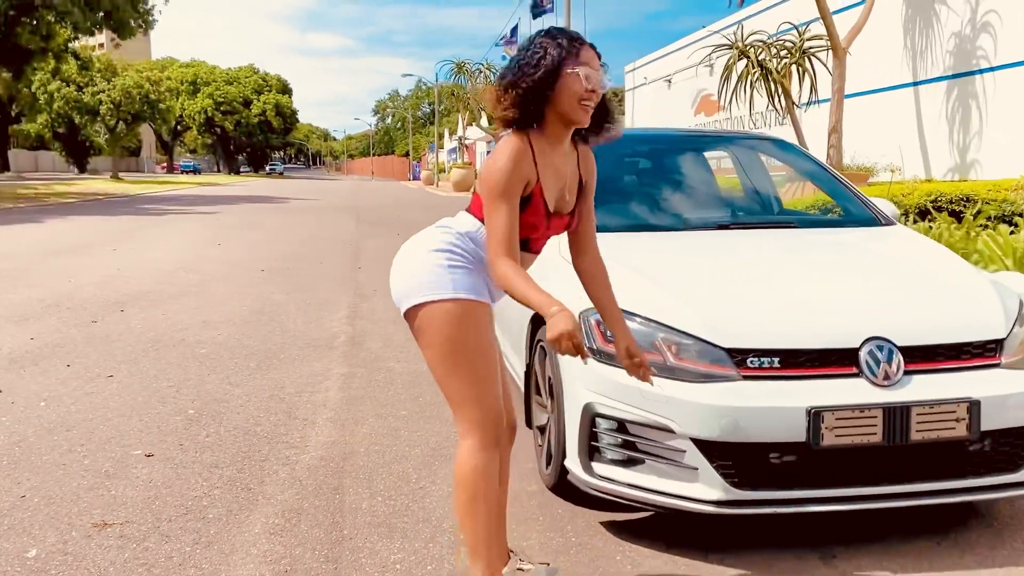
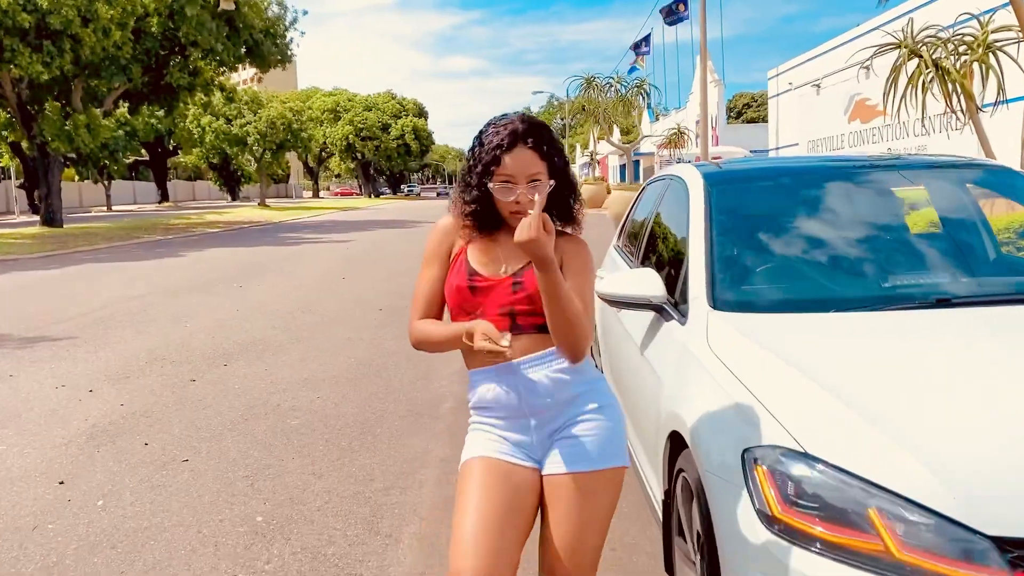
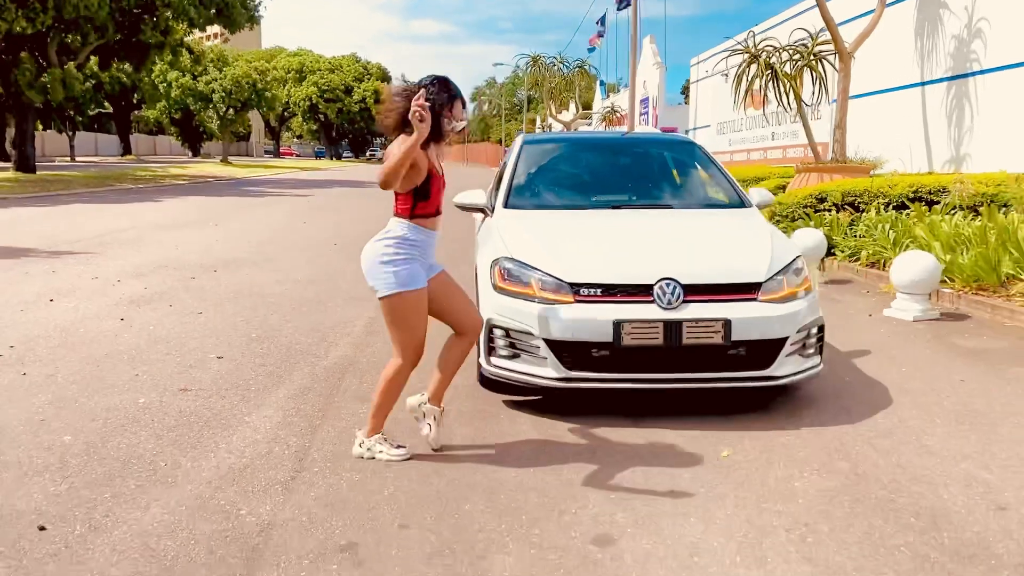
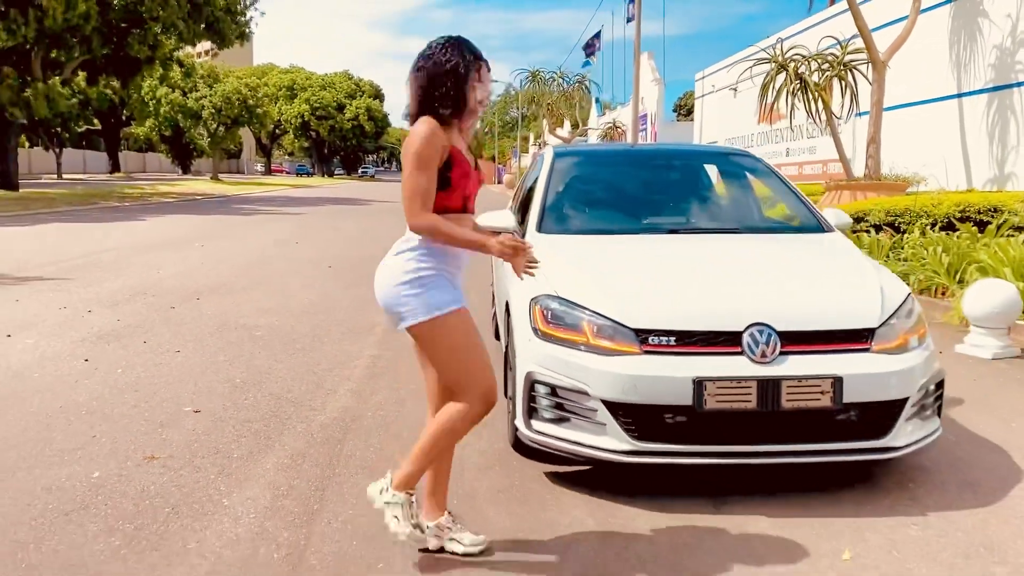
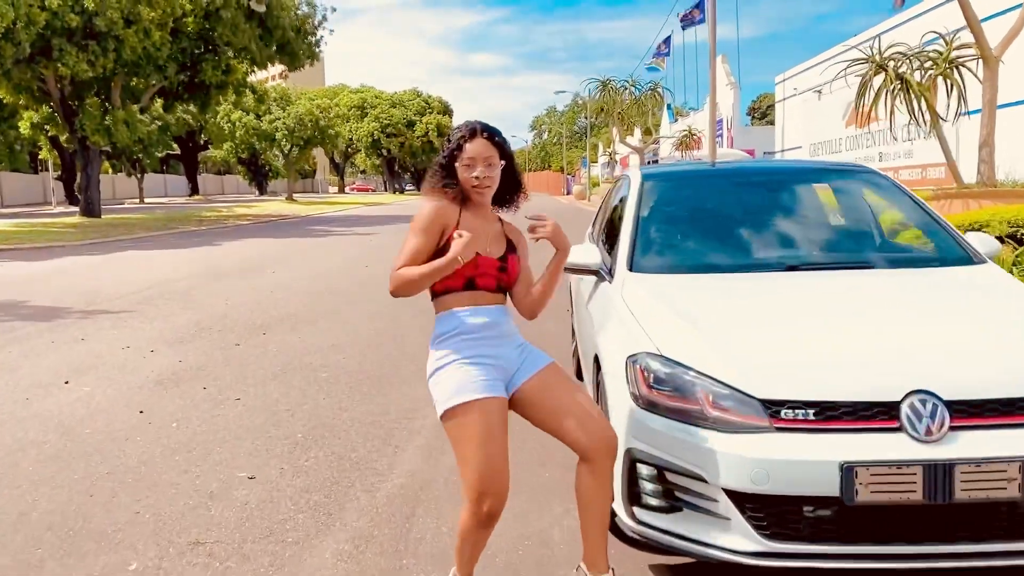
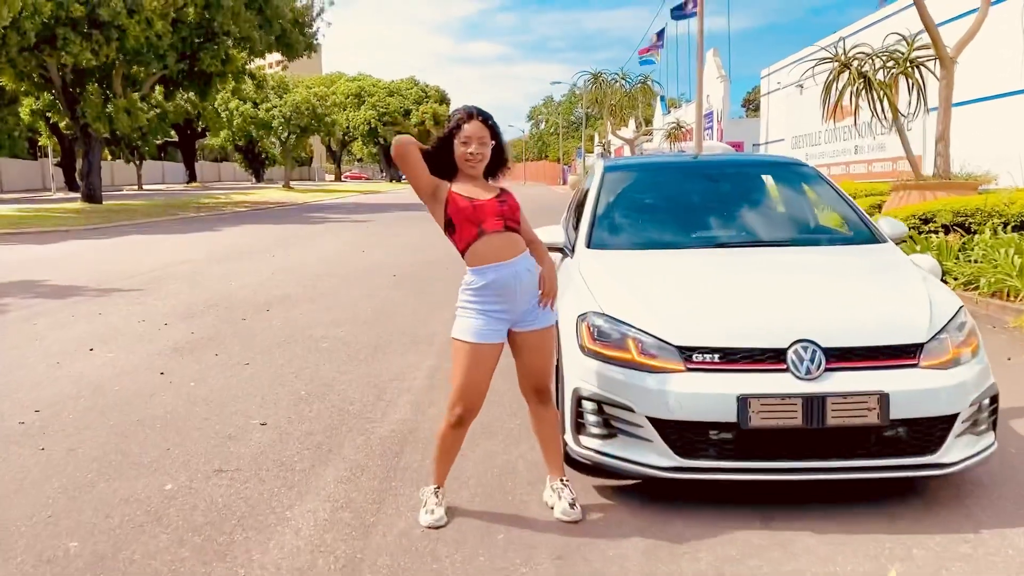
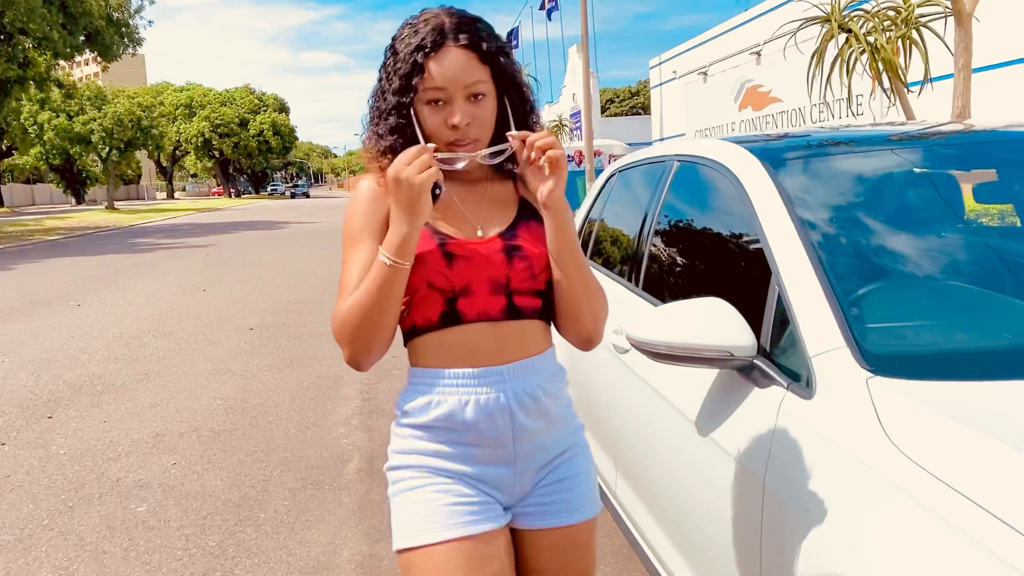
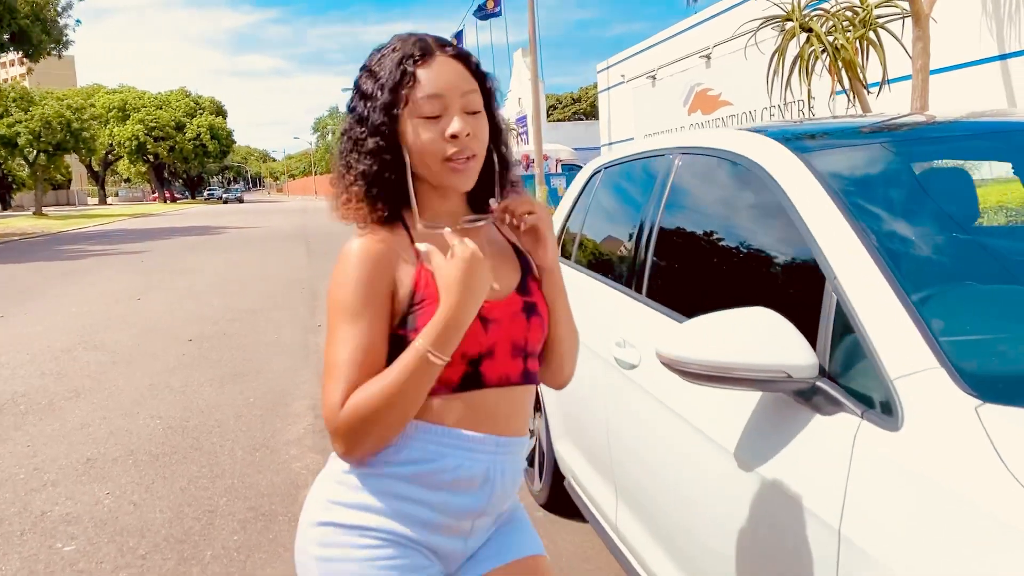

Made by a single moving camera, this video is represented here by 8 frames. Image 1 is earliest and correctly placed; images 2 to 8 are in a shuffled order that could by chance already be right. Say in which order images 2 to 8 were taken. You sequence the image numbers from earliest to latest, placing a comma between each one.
4, 3, 6, 5, 2, 7, 8
